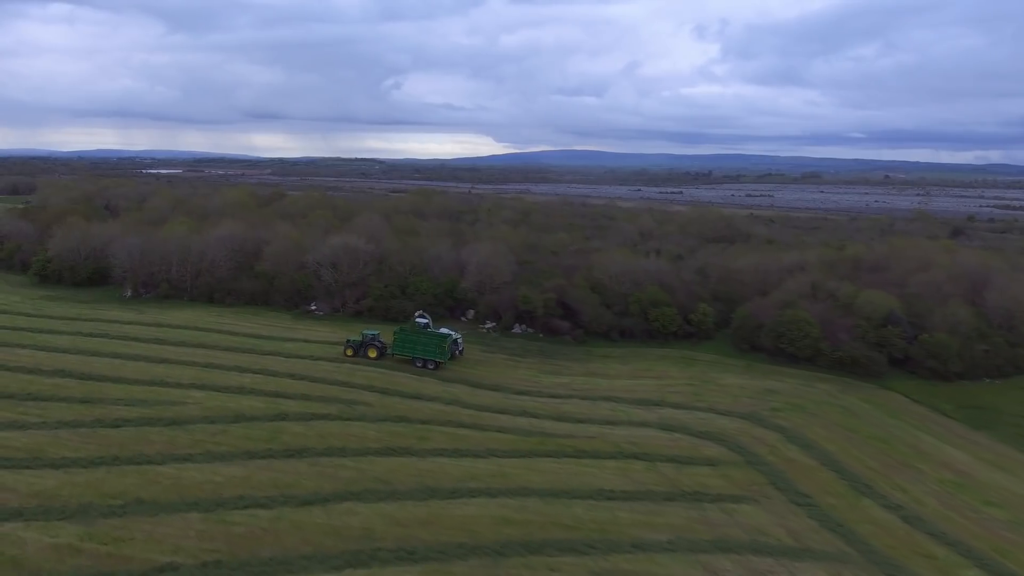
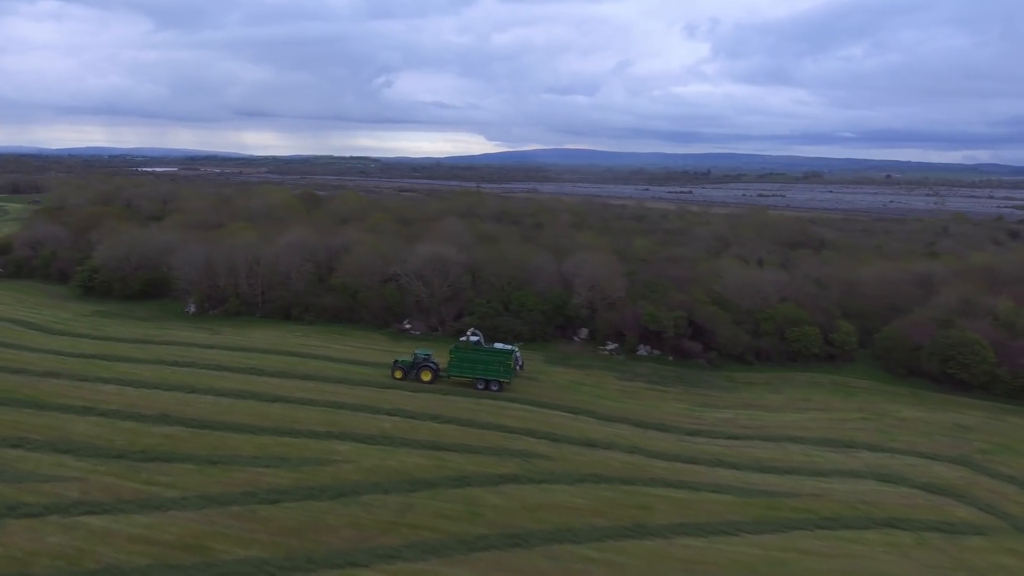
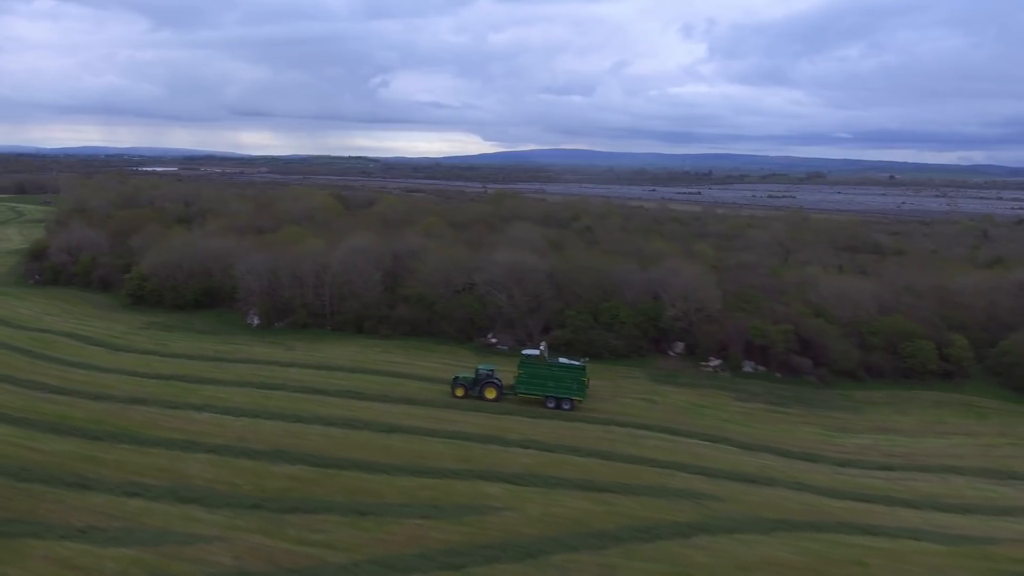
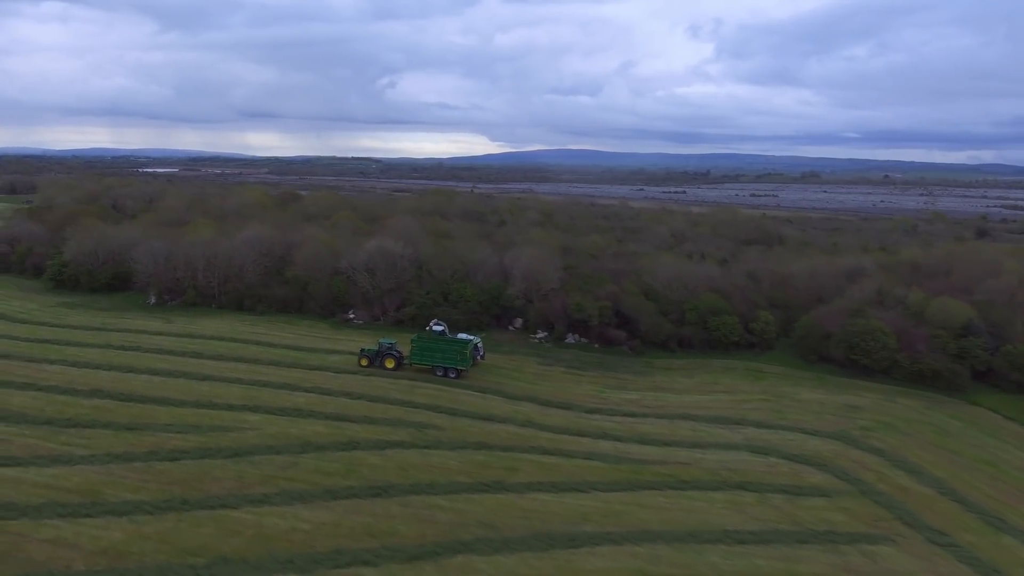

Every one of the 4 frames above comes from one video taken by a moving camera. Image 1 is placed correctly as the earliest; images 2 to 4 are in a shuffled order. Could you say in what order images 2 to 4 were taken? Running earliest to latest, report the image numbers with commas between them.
4, 2, 3
